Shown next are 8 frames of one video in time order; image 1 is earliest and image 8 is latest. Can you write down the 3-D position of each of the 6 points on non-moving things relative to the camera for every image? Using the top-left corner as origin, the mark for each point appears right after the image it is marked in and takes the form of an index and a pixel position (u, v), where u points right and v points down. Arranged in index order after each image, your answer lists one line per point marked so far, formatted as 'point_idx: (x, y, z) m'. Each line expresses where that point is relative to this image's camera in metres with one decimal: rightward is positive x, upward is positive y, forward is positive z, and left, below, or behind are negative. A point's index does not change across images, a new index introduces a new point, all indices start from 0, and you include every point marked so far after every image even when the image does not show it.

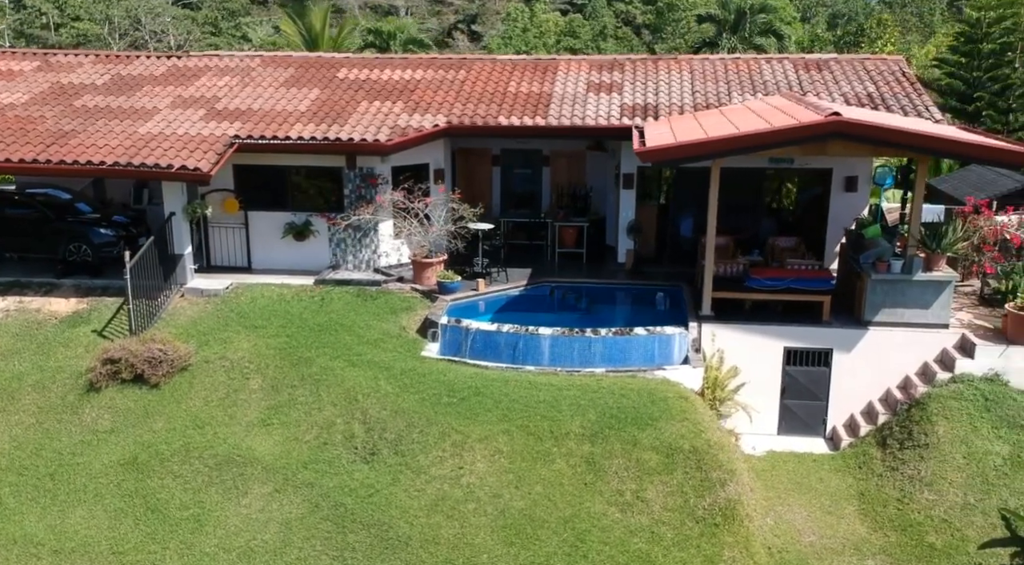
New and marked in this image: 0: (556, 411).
0: (+0.5, -1.6, +9.4) m
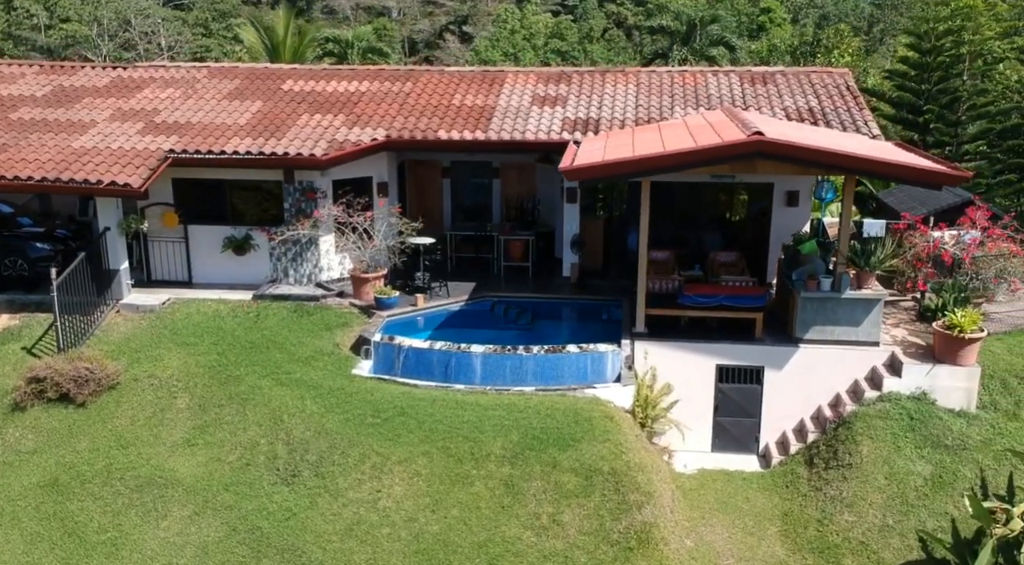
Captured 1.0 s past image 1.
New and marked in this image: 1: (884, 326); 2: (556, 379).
0: (-0.4, -1.8, +9.3) m
1: (+5.2, -0.7, +11.4) m
2: (+0.6, -1.3, +10.6) m
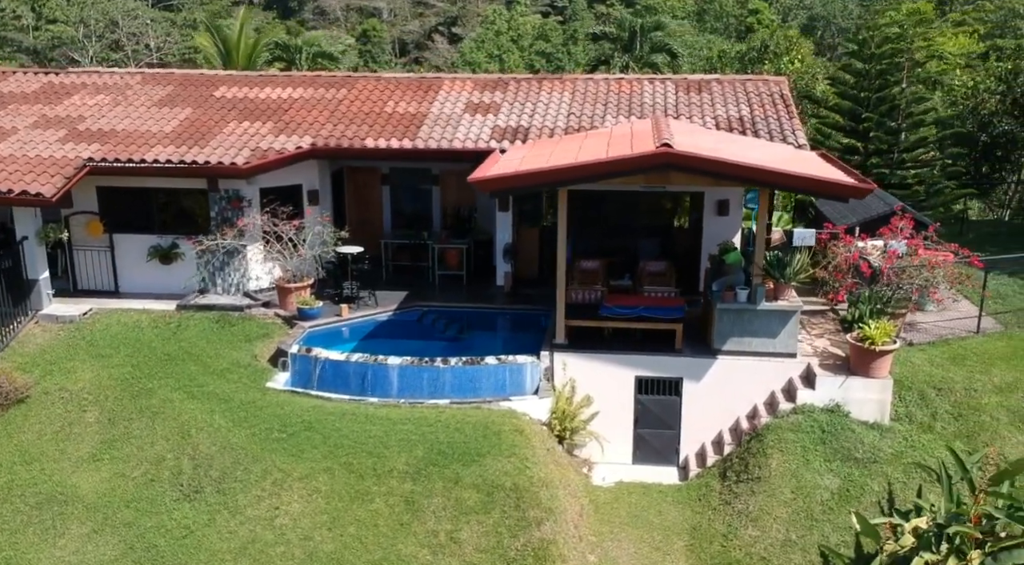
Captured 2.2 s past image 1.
0: (-1.6, -2.0, +9.2) m
1: (+4.1, -0.8, +11.3) m
2: (-0.5, -1.5, +10.5) m
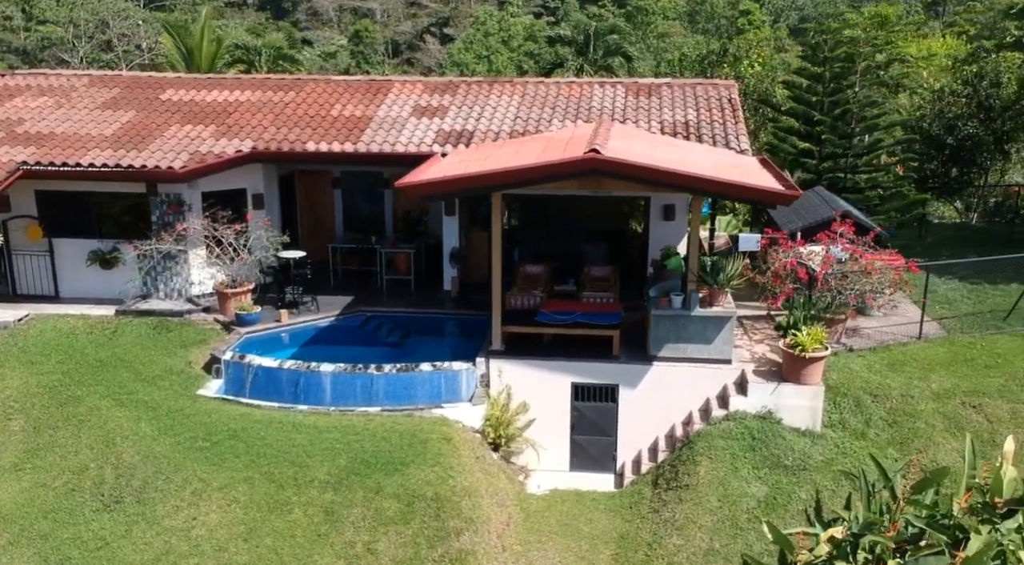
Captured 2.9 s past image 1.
0: (-2.4, -2.1, +9.1) m
1: (+3.2, -0.9, +11.3) m
2: (-1.4, -1.6, +10.4) m
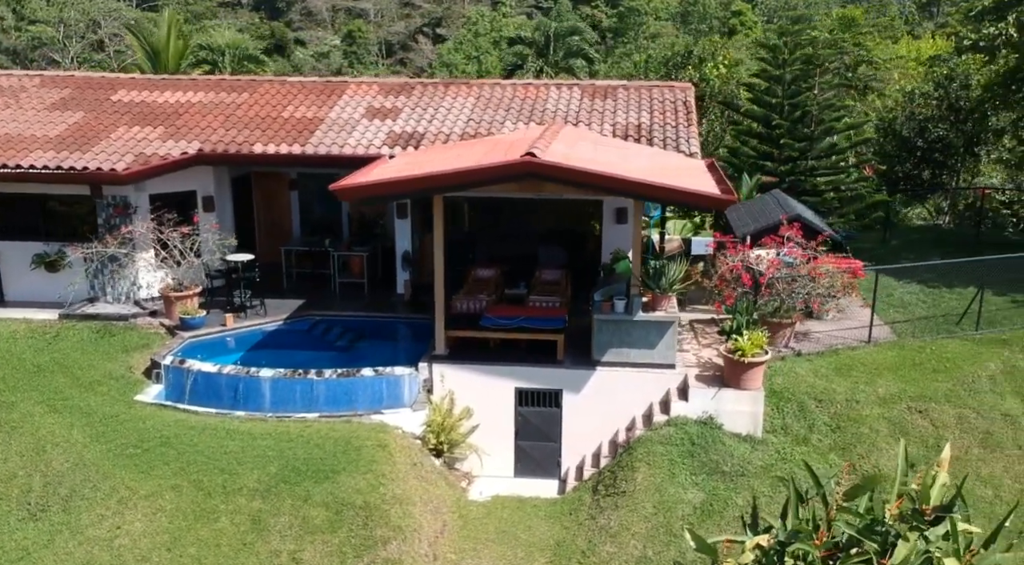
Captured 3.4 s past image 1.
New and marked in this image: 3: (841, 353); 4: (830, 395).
0: (-3.2, -2.1, +8.9) m
1: (+2.4, -1.0, +11.2) m
2: (-2.2, -1.6, +10.3) m
3: (+5.0, -1.1, +11.6) m
4: (+4.4, -1.5, +10.6) m
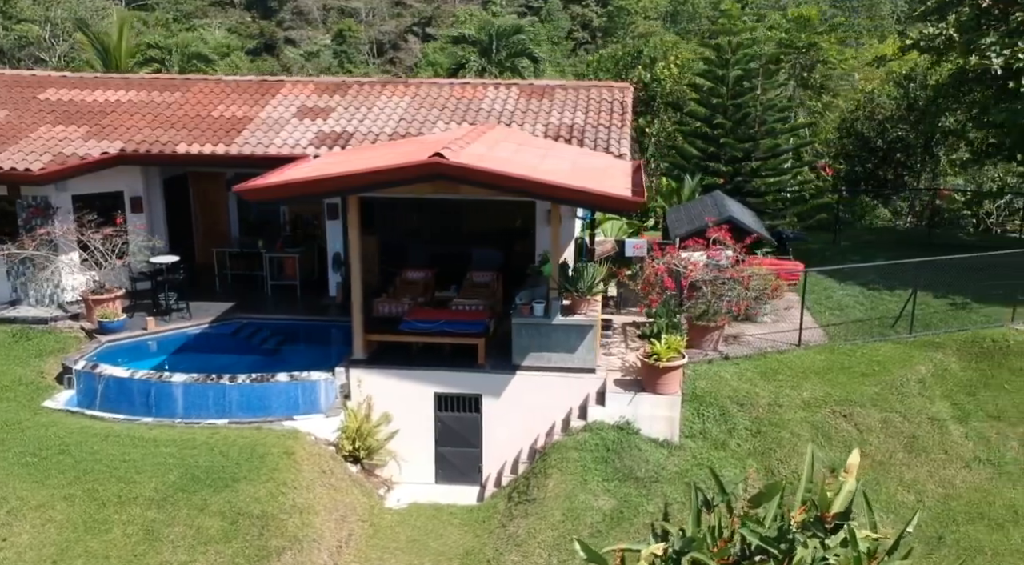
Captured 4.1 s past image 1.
0: (-4.3, -2.1, +8.7) m
1: (+1.3, -1.0, +11.0) m
2: (-3.3, -1.7, +10.1) m
3: (+3.9, -1.1, +11.5) m
4: (+3.3, -1.6, +10.4) m
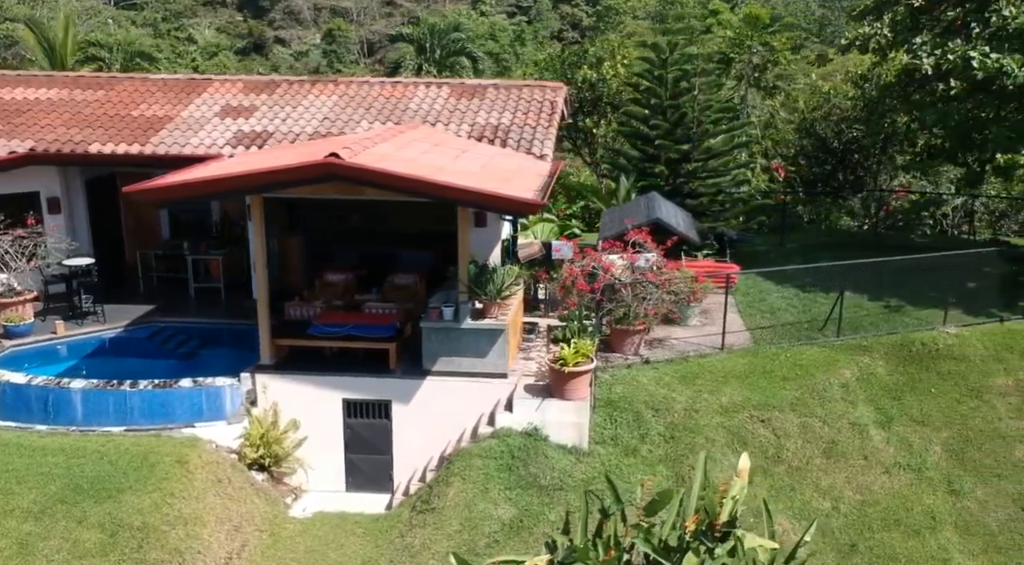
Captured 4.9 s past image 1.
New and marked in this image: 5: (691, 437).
0: (-5.4, -2.2, +8.4) m
1: (+0.1, -1.0, +10.8) m
2: (-4.5, -1.7, +9.8) m
3: (+2.7, -1.1, +11.3) m
4: (+2.1, -1.6, +10.2) m
5: (+2.3, -2.0, +9.8) m
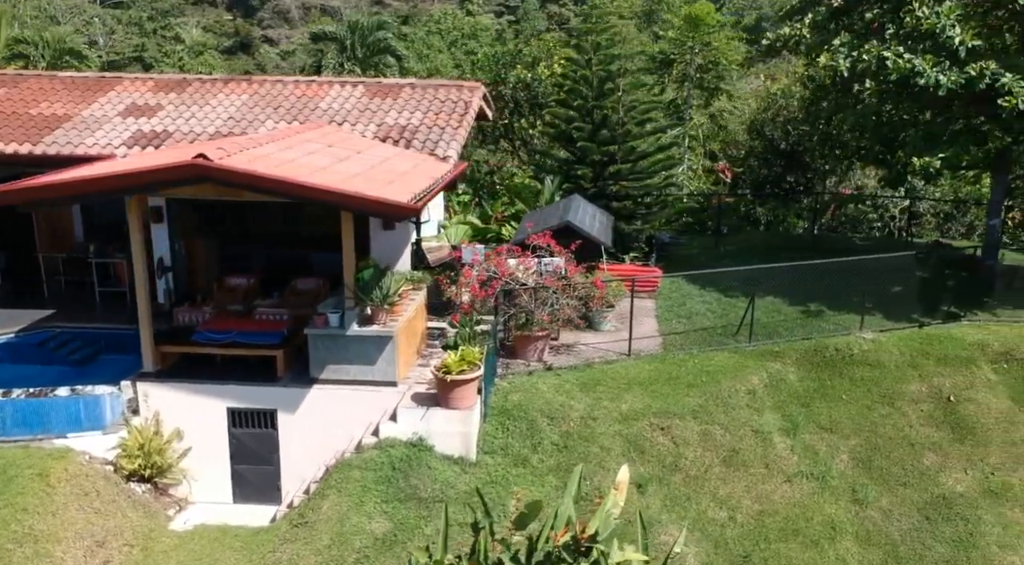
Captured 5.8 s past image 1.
0: (-6.8, -2.3, +8.1) m
1: (-1.3, -1.1, +10.5) m
2: (-5.8, -1.8, +9.4) m
3: (+1.2, -1.2, +11.1) m
4: (+0.7, -1.7, +10.0) m
5: (+0.9, -2.0, +9.5) m
